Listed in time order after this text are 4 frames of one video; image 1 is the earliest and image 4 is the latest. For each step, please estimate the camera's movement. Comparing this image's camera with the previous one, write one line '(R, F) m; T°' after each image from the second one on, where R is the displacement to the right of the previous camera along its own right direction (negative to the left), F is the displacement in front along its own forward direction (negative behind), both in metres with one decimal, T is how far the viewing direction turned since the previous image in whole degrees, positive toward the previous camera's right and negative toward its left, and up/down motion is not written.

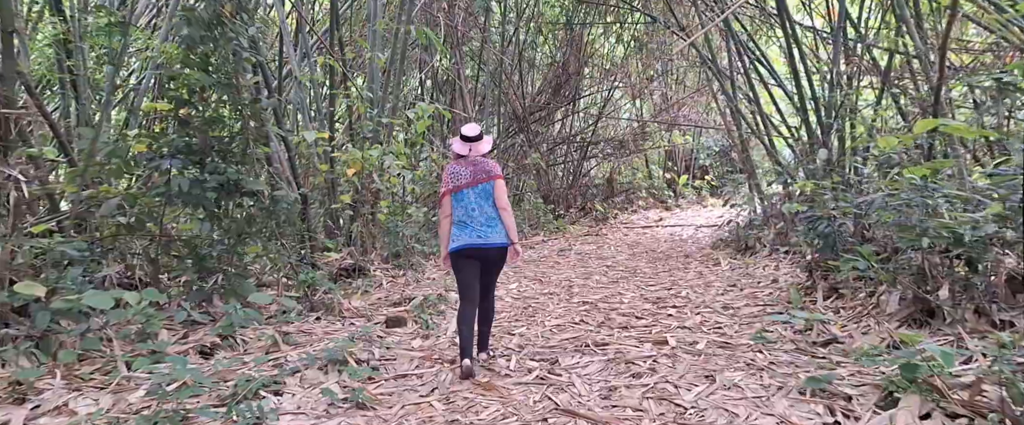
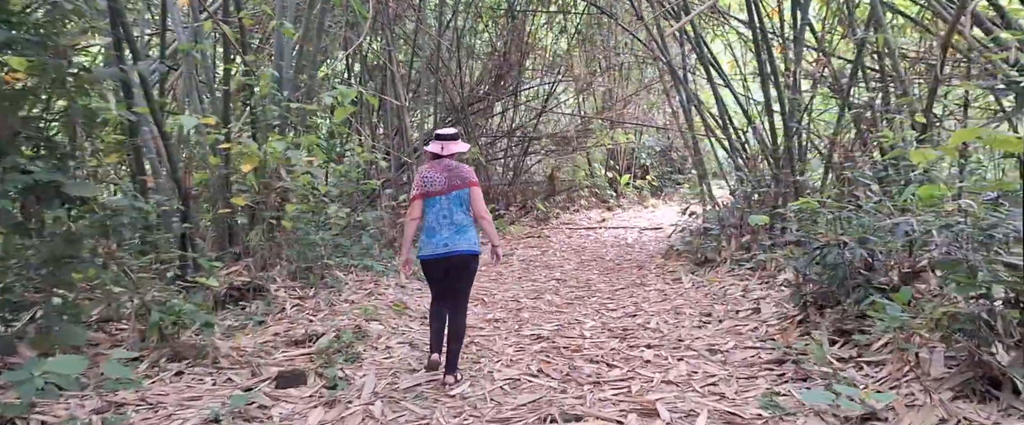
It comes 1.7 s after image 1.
(0.0, +0.9) m; +4°
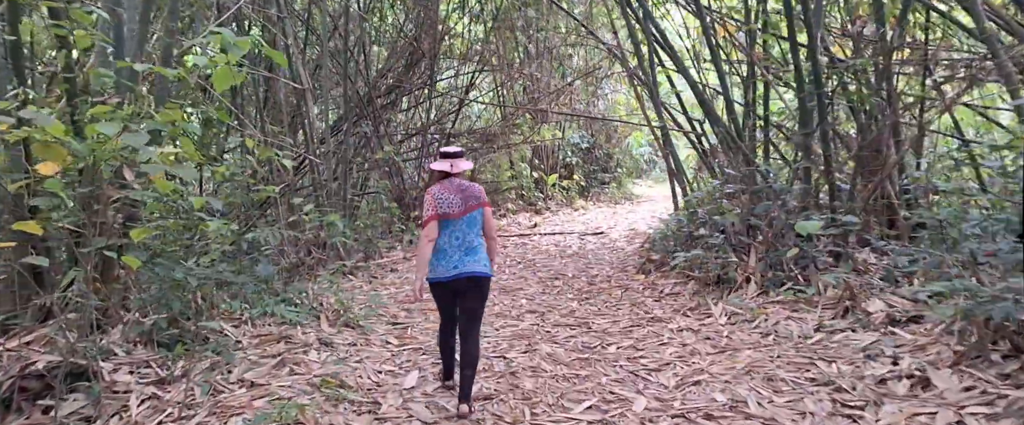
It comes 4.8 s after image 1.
(-0.3, +1.5) m; +7°
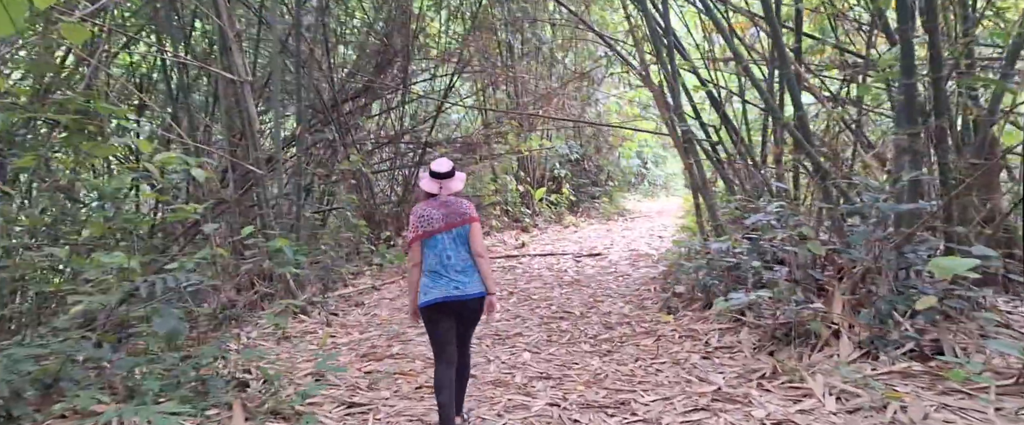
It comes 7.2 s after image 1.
(-0.1, +1.3) m; +2°
